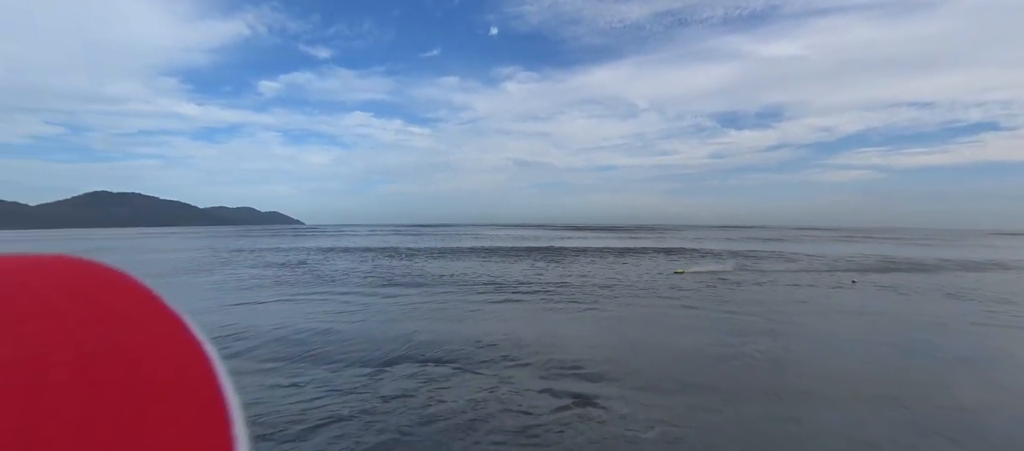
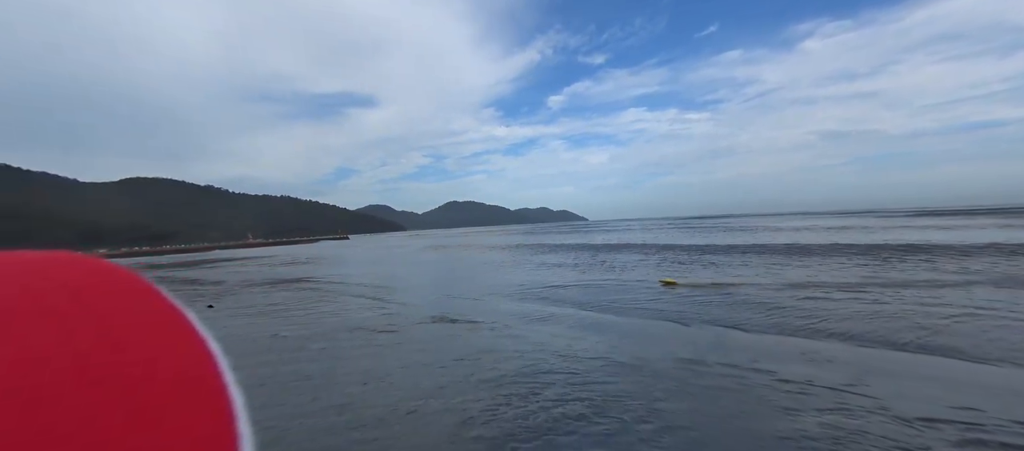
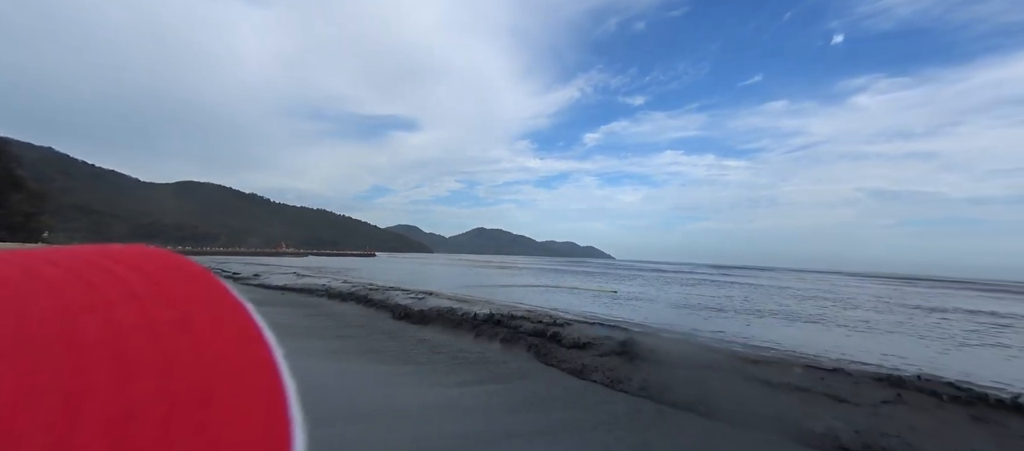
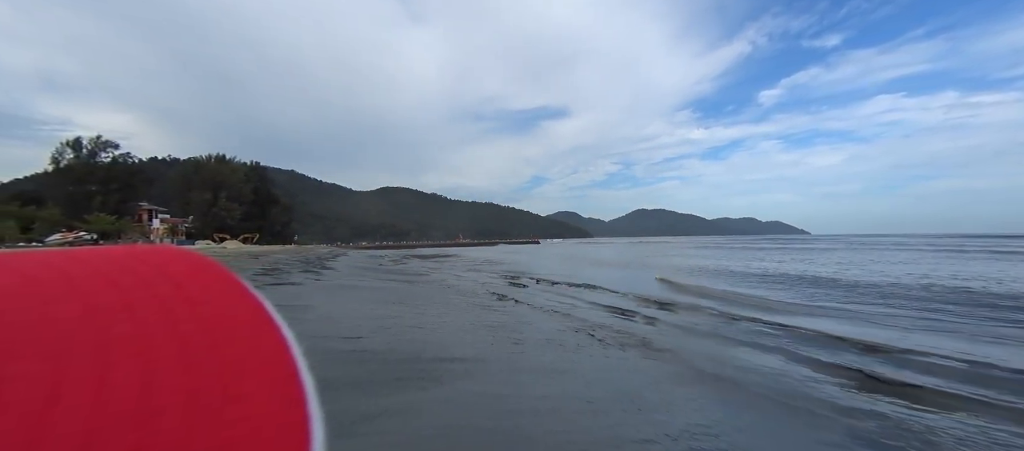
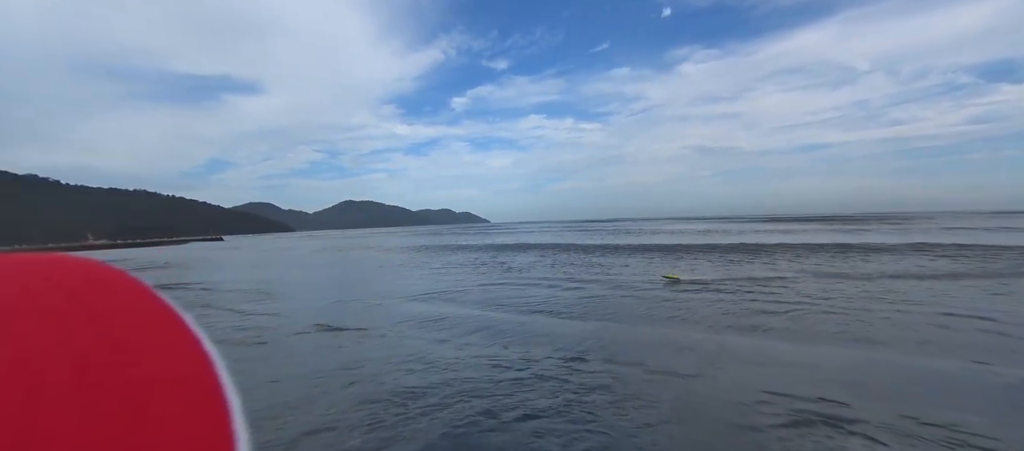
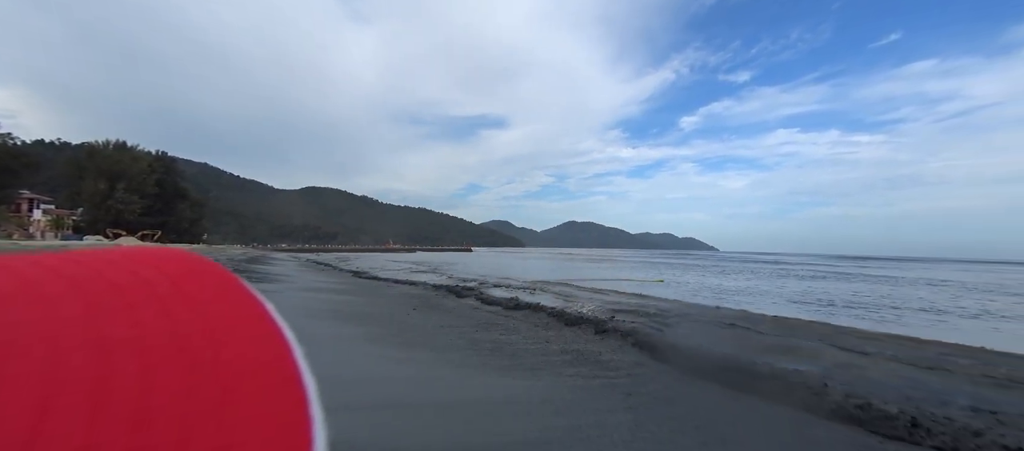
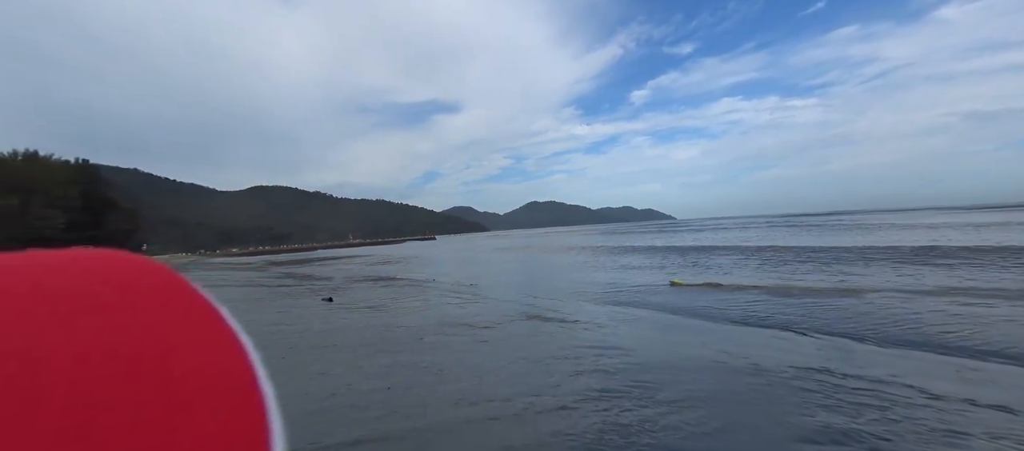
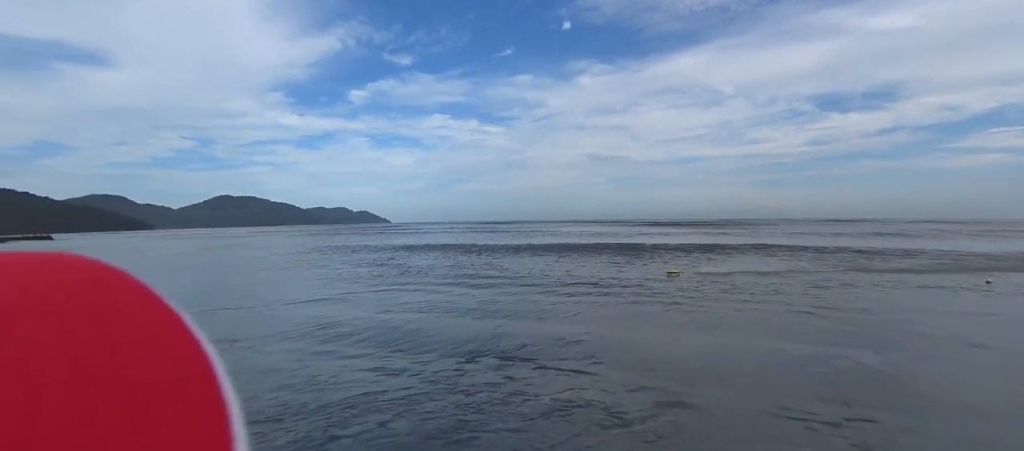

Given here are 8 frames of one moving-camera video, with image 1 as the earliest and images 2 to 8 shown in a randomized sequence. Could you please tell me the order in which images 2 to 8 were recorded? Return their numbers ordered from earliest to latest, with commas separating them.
8, 5, 2, 7, 4, 6, 3
